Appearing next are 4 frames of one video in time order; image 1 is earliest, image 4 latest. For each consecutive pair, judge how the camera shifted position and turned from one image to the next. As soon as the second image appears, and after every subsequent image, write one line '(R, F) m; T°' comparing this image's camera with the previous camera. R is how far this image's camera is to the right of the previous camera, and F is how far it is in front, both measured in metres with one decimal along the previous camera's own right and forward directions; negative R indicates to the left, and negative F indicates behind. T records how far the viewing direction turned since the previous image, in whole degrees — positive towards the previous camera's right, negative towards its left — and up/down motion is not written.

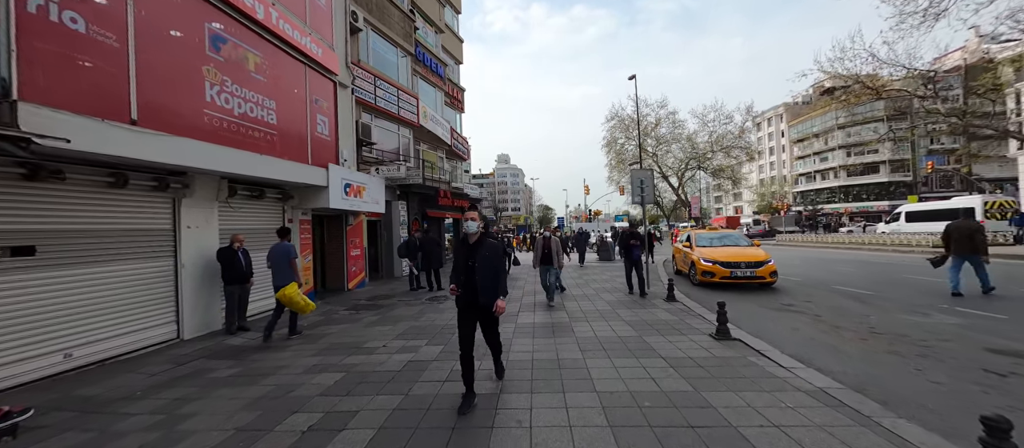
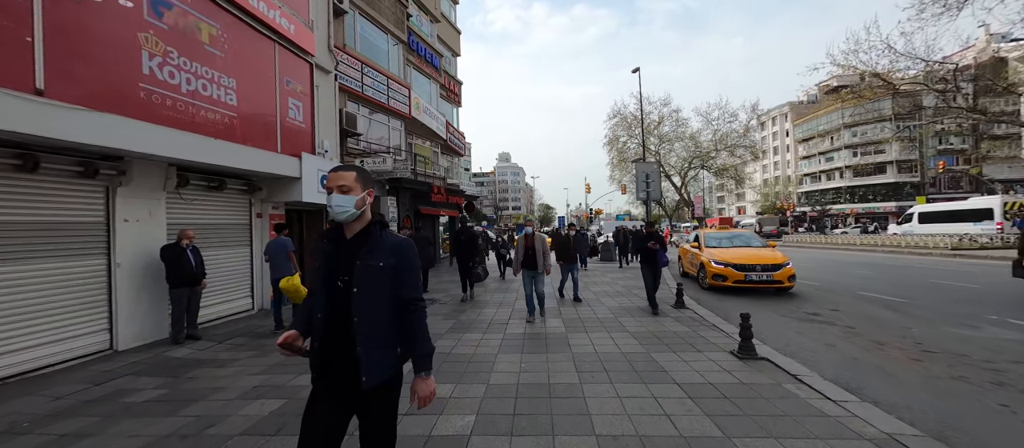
(+0.2, +0.9) m; 0°
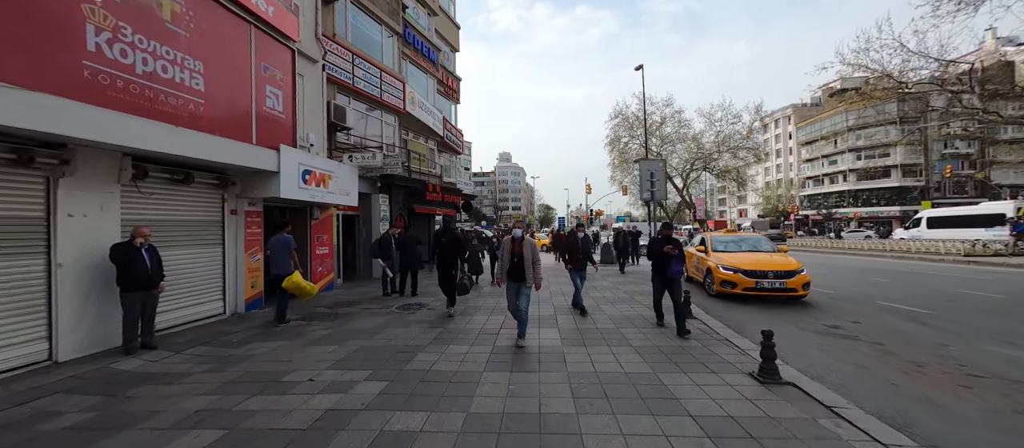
(+0.1, +0.6) m; 0°
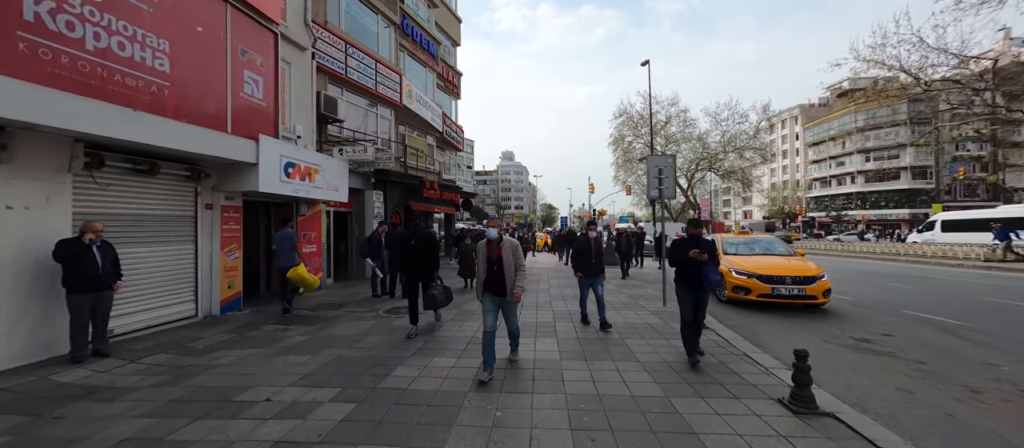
(+0.1, +0.6) m; 0°
